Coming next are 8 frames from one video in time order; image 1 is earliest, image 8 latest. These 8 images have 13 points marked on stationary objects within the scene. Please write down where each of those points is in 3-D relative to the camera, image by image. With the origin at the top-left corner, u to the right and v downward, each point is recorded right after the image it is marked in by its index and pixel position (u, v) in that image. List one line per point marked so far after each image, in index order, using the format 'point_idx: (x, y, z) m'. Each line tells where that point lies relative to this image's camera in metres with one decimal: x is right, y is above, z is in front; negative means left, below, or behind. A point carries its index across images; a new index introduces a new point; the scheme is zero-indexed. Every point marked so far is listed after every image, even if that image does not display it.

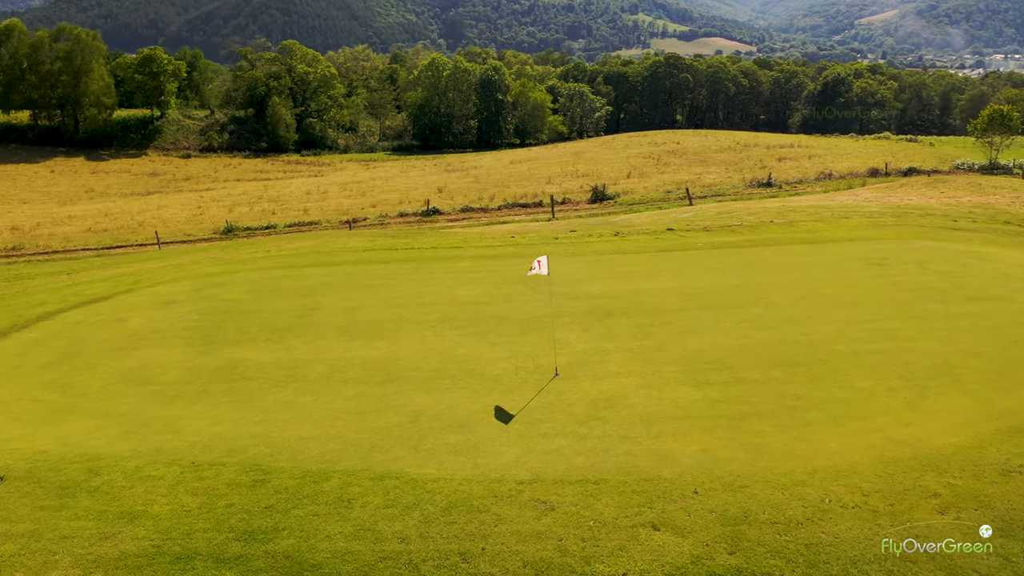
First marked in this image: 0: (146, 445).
0: (-5.9, -2.5, +13.1) m
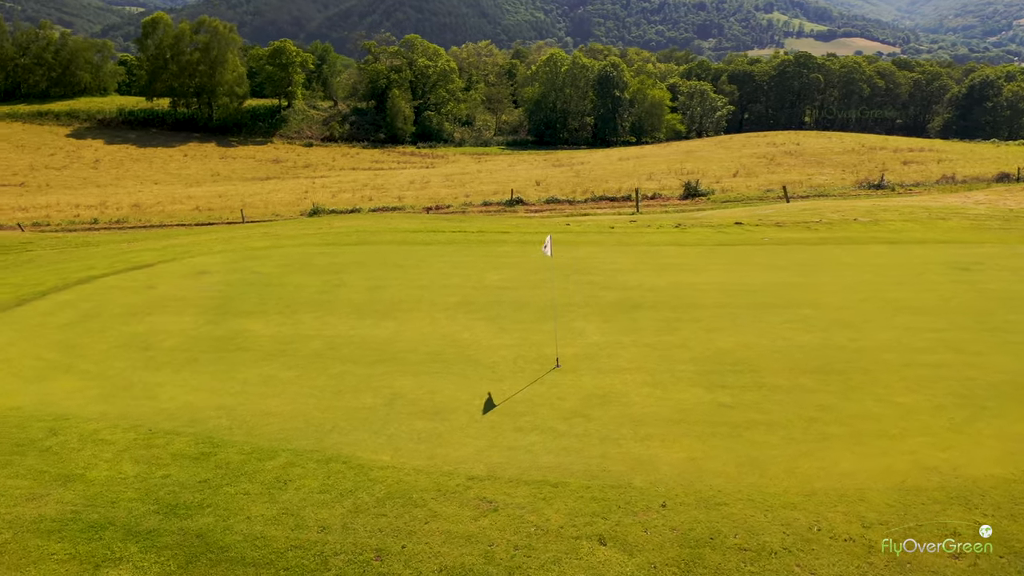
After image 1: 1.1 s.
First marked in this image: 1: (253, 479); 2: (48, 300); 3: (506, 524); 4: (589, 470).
0: (-6.2, -1.9, +12.8) m
1: (-3.4, -2.5, +10.6) m
2: (-10.7, -0.3, +19.0) m
3: (0.0, -2.7, +9.5) m
4: (+1.0, -2.4, +10.6) m
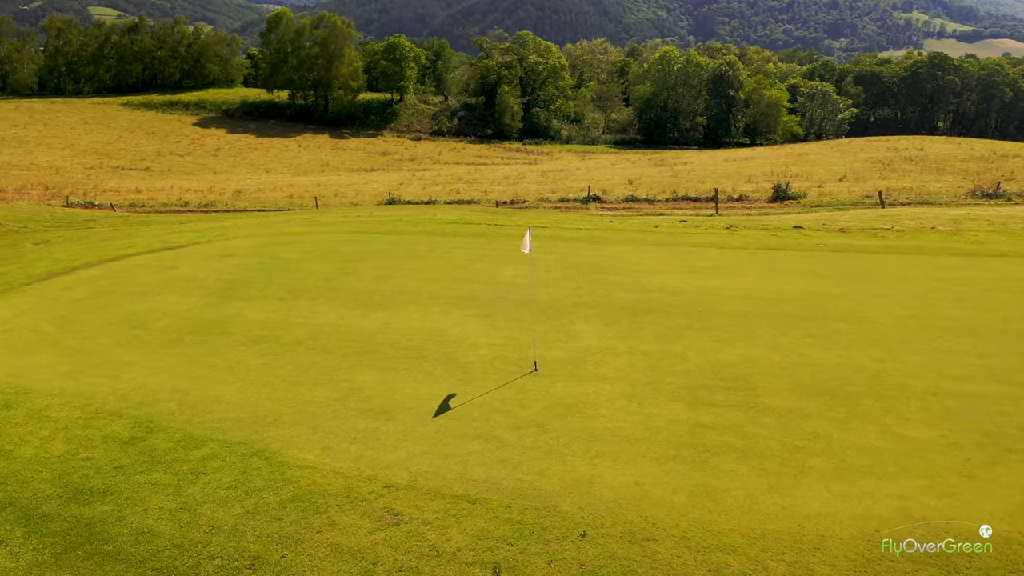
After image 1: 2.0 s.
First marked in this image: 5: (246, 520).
0: (-6.8, -1.5, +12.6) m
1: (-4.3, -2.3, +10.1) m
2: (-10.3, +0.3, +19.4) m
3: (-1.1, -2.7, +8.6) m
4: (+0.1, -2.3, +9.5) m
5: (-2.9, -2.6, +9.0) m
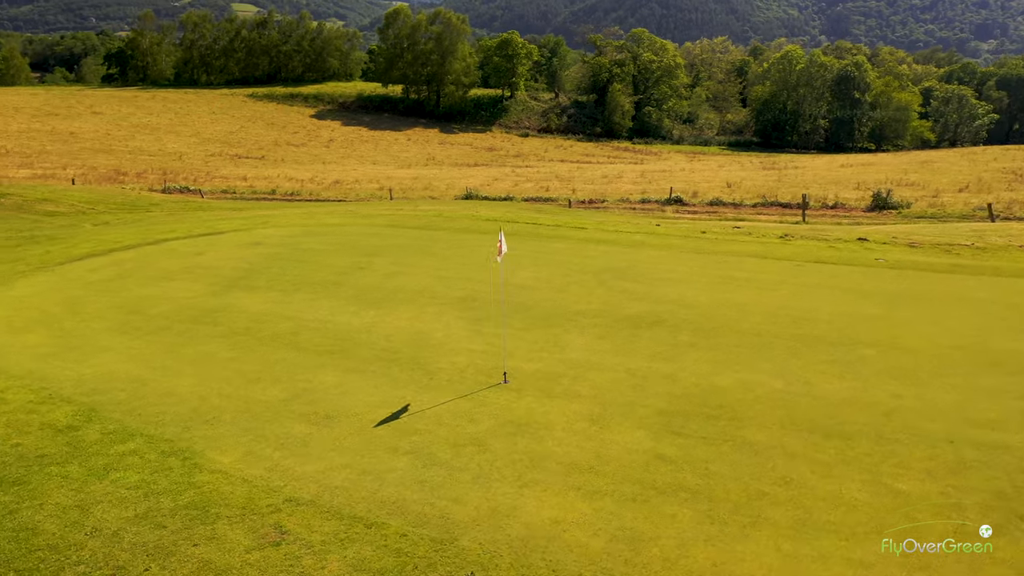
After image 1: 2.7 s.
0: (-7.3, -1.3, +12.6) m
1: (-5.1, -2.1, +9.8) m
2: (-9.8, +0.7, +19.8) m
3: (-2.2, -2.7, +7.9) m
4: (-0.9, -2.4, +8.7) m
5: (-4.0, -2.5, +8.5) m
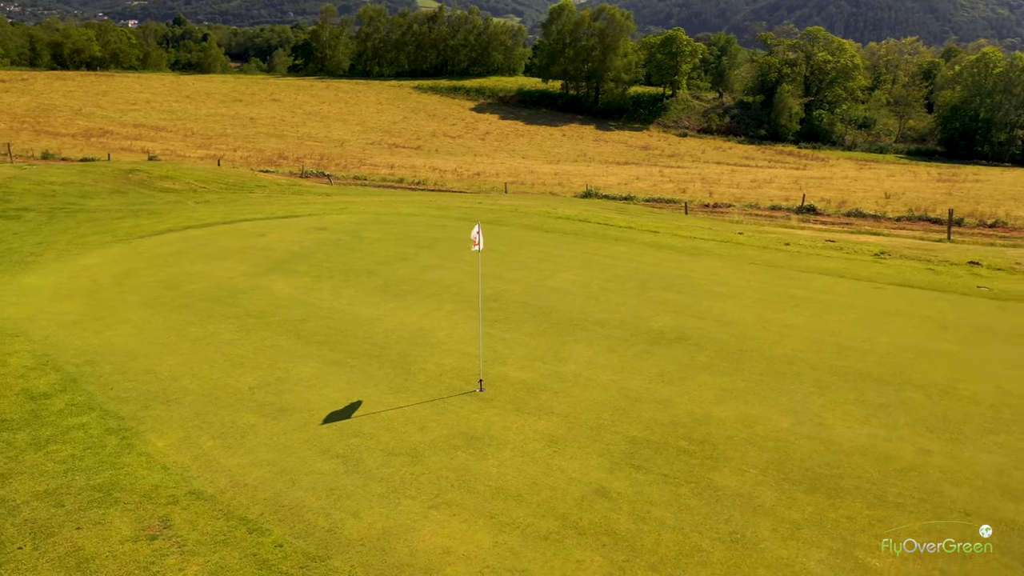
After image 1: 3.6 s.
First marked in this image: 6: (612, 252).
0: (-7.3, -0.8, +13.1) m
1: (-5.8, -1.8, +10.0) m
2: (-8.3, +1.4, +20.6) m
3: (-3.4, -2.5, +7.6) m
4: (-2.0, -2.3, +8.1) m
5: (-5.0, -2.2, +8.5) m
6: (+2.3, +0.8, +18.4) m
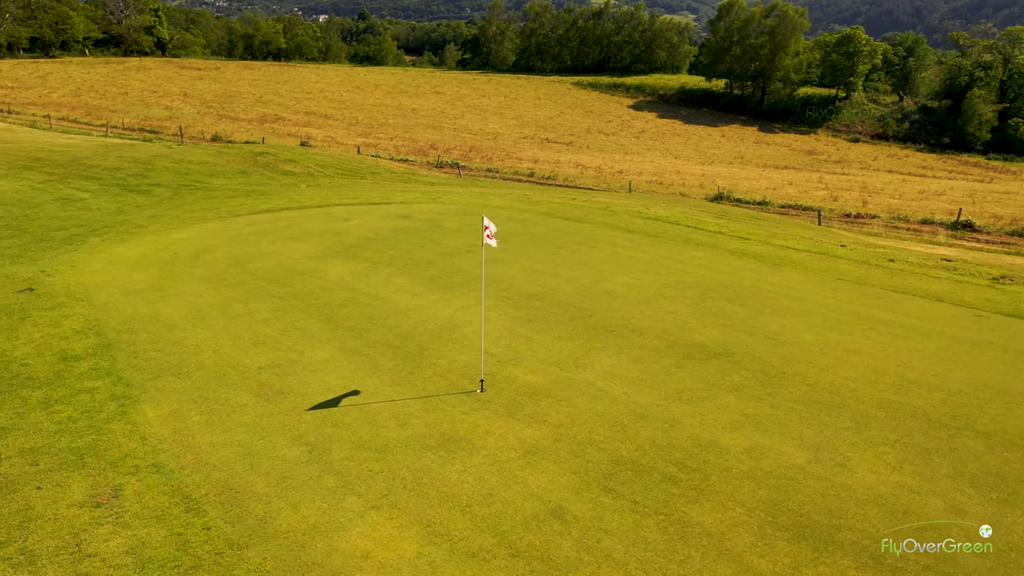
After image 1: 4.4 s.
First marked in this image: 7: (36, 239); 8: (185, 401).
0: (-6.8, -0.3, +13.9) m
1: (-6.0, -1.3, +10.6) m
2: (-6.2, +1.9, +21.4) m
3: (-4.1, -2.2, +7.7) m
4: (-2.6, -2.2, +7.9) m
5: (-5.4, -1.8, +8.9) m
6: (+3.7, +0.7, +17.3) m
7: (-11.3, +1.2, +19.6) m
8: (-4.1, -1.4, +10.3) m
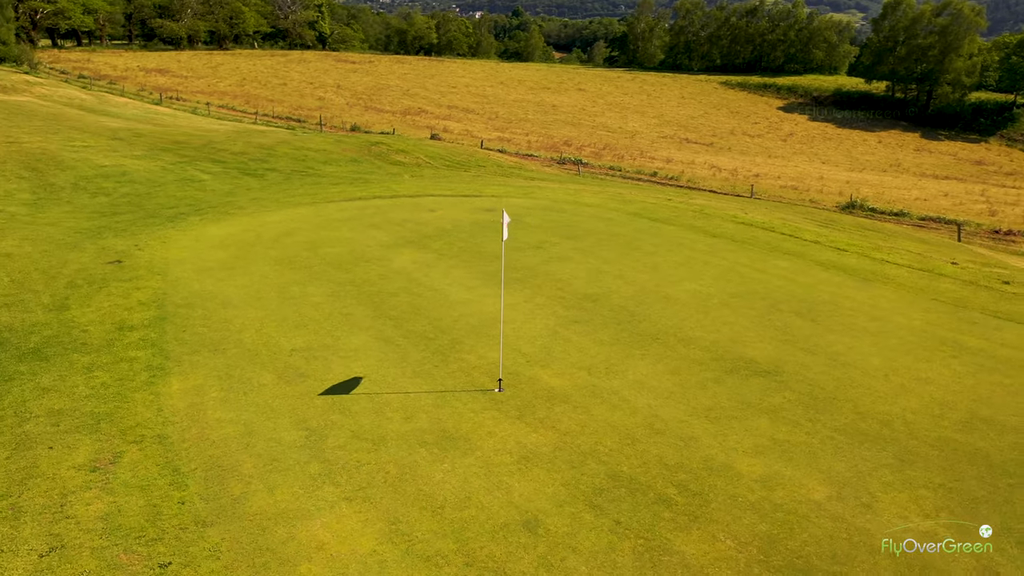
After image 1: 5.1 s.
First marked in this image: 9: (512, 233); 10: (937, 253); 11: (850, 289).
0: (-5.8, +0.2, +14.6) m
1: (-5.7, -0.9, +11.2) m
2: (-3.9, +2.3, +21.9) m
3: (-4.3, -2.0, +8.1) m
4: (-2.8, -2.0, +8.0) m
5: (-5.4, -1.5, +9.5) m
6: (+5.1, +0.4, +16.2) m
7: (-9.3, +1.9, +20.9) m
8: (-3.9, -1.1, +10.6) m
9: (0.0, +1.2, +18.4) m
10: (+10.6, +0.8, +19.9) m
11: (+6.1, 0.0, +14.7) m
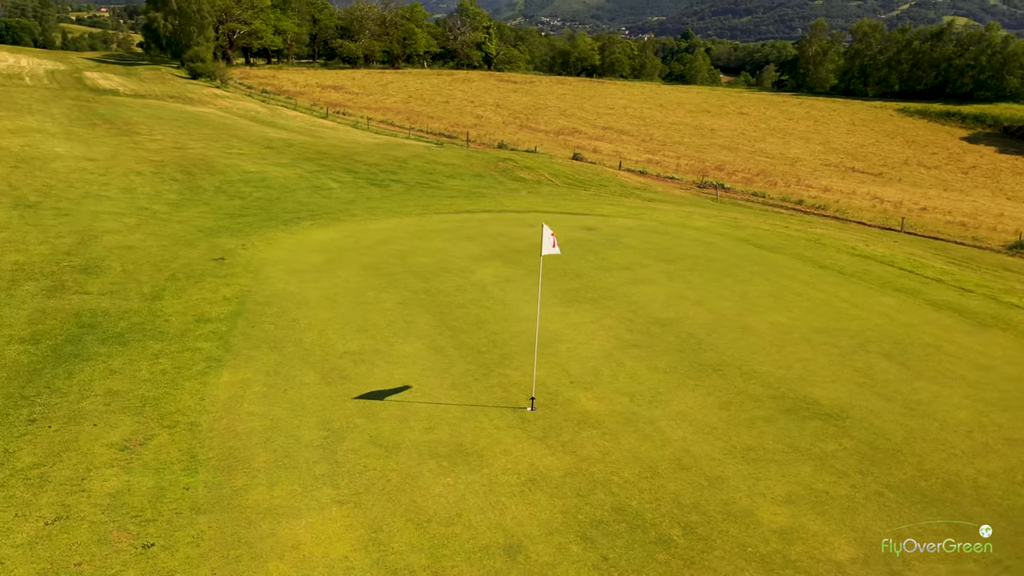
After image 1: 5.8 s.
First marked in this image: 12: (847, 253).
0: (-4.5, +0.2, +15.3) m
1: (-5.0, -0.8, +11.9) m
2: (-1.1, +2.0, +22.2) m
3: (-4.3, -1.8, +8.6) m
4: (-2.8, -2.0, +8.3) m
5: (-5.1, -1.3, +10.2) m
6: (+6.6, -0.2, +14.9) m
7: (-6.6, +1.9, +22.2) m
8: (-3.4, -1.1, +11.0) m
9: (+2.0, +0.8, +18.0) m
10: (+12.7, -0.4, +17.5) m
11: (+7.3, -0.7, +13.2) m
12: (+7.8, +0.8, +19.0) m
